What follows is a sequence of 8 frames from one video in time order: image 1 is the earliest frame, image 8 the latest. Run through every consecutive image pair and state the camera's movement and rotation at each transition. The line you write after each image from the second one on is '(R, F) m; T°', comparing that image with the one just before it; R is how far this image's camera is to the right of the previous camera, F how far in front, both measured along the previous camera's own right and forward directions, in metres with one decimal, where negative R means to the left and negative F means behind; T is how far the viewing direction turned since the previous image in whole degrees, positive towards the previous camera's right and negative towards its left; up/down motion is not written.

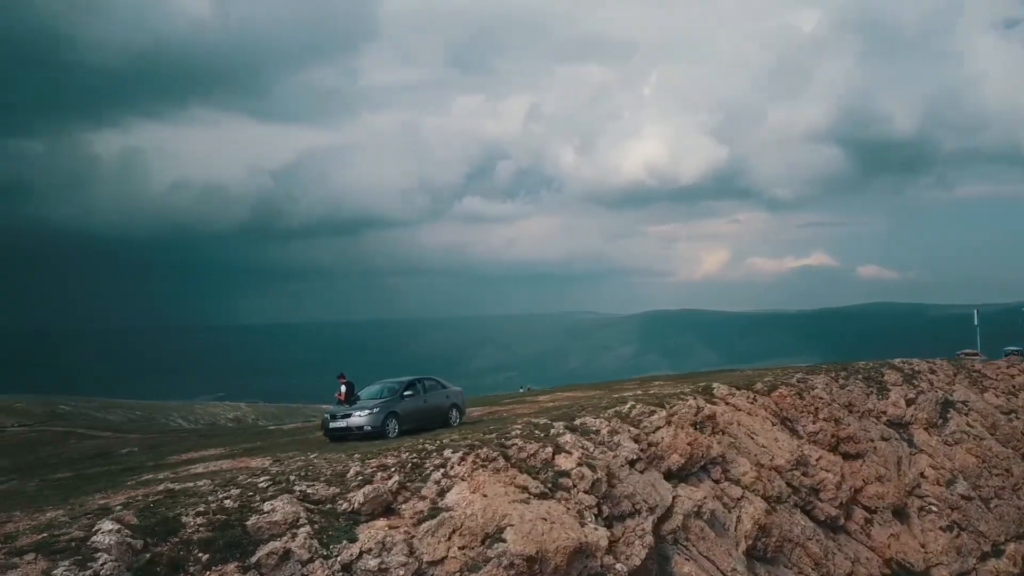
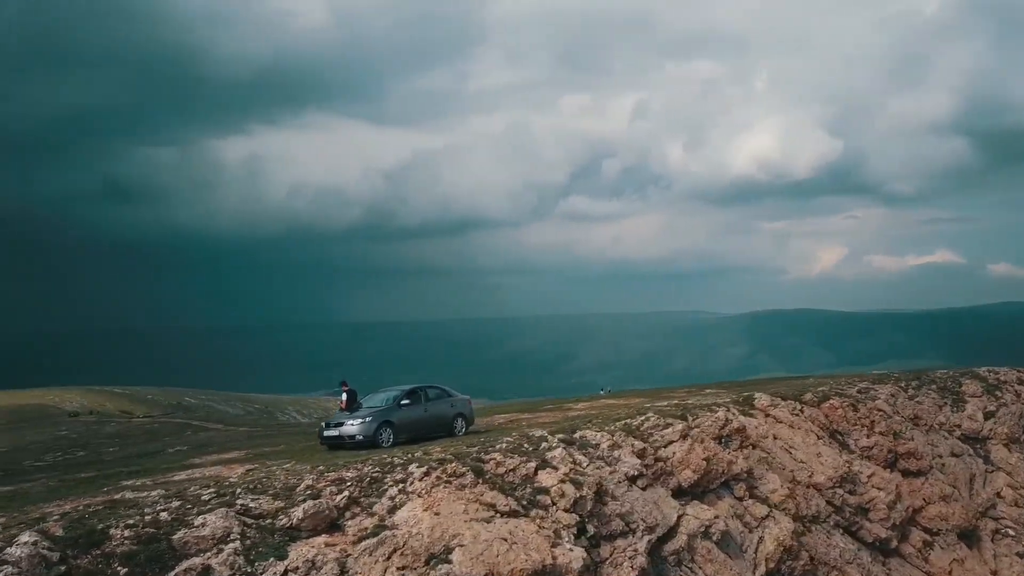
(+1.9, +0.5) m; -7°
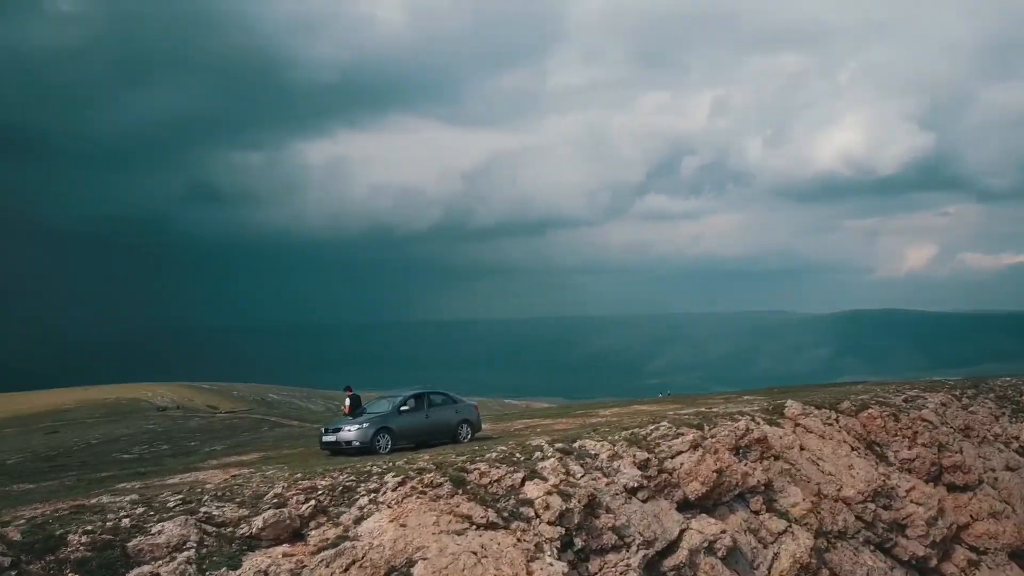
(+1.3, +0.3) m; -5°
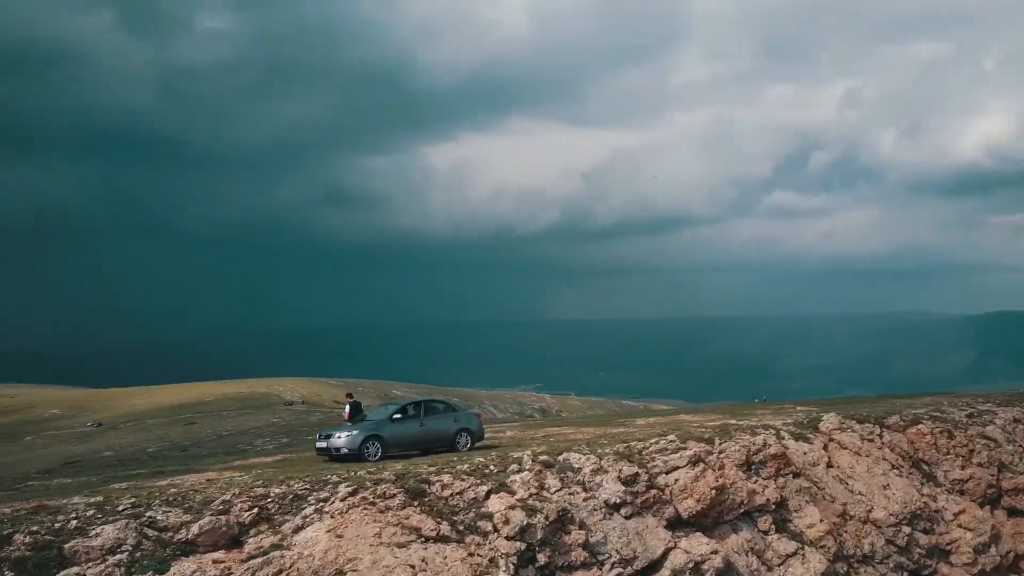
(+2.3, +0.3) m; -8°
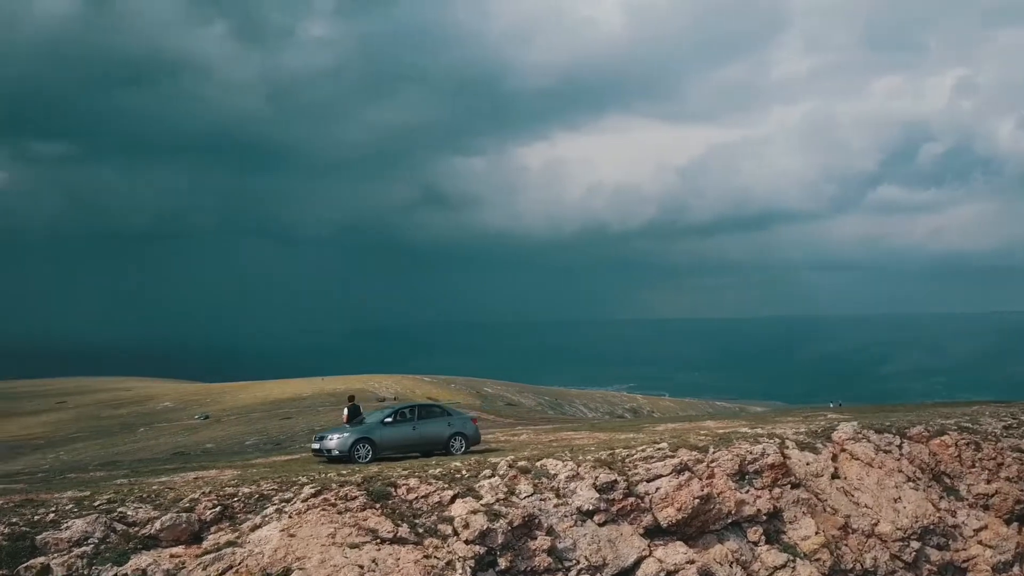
(+1.9, -0.2) m; -6°
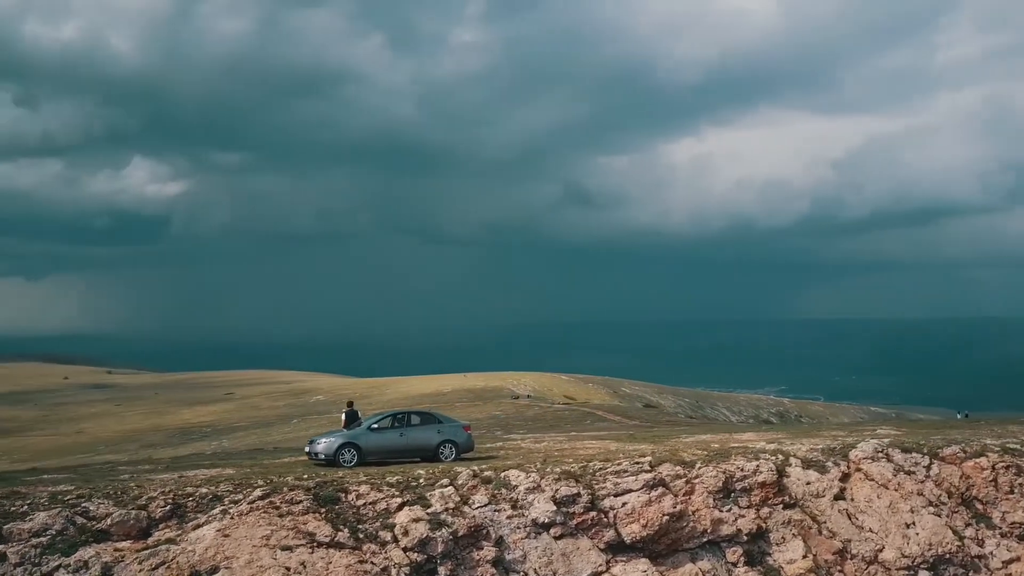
(+3.0, +0.1) m; -9°
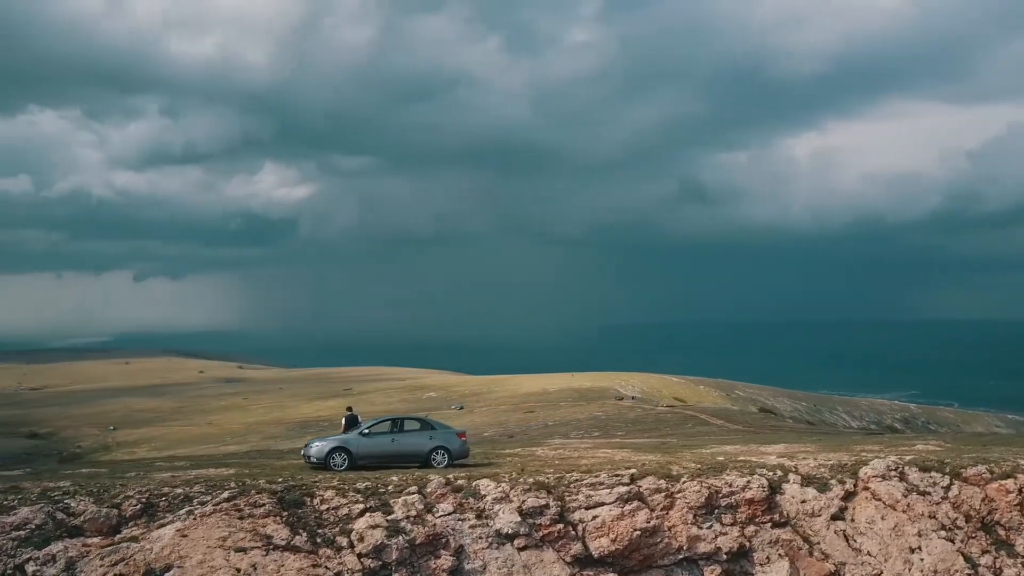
(+2.4, +0.2) m; -7°
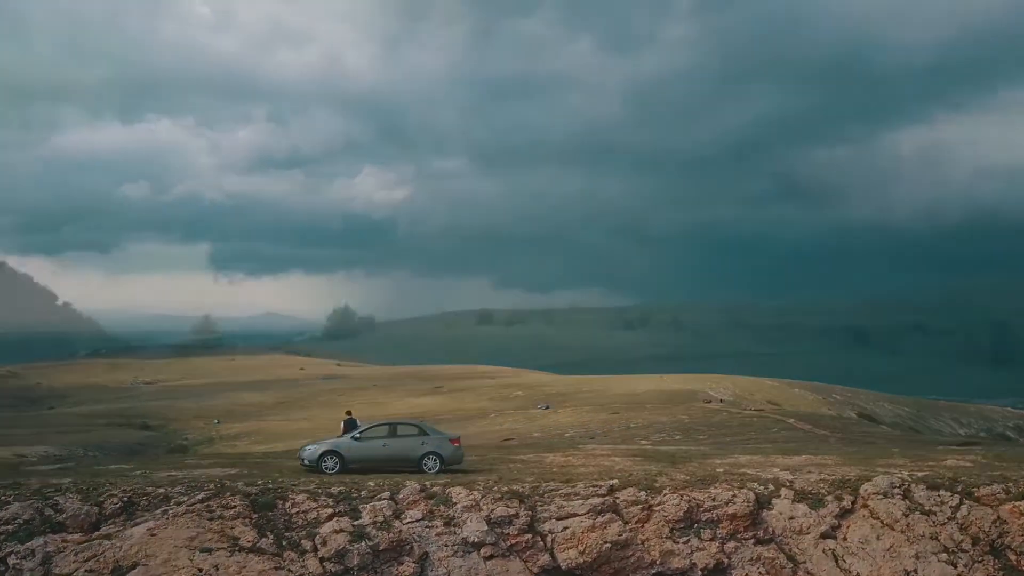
(+2.0, +0.2) m; -6°
